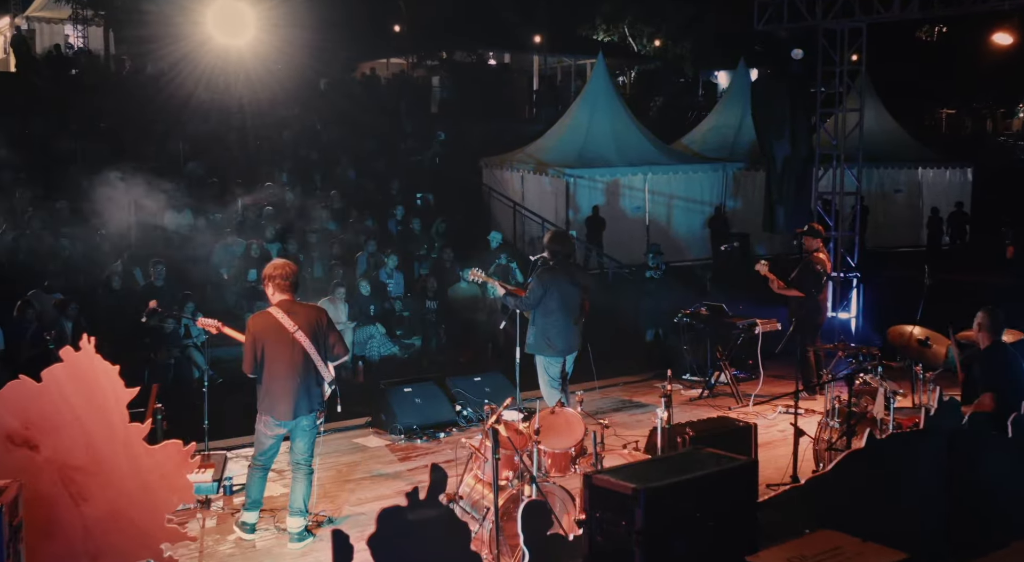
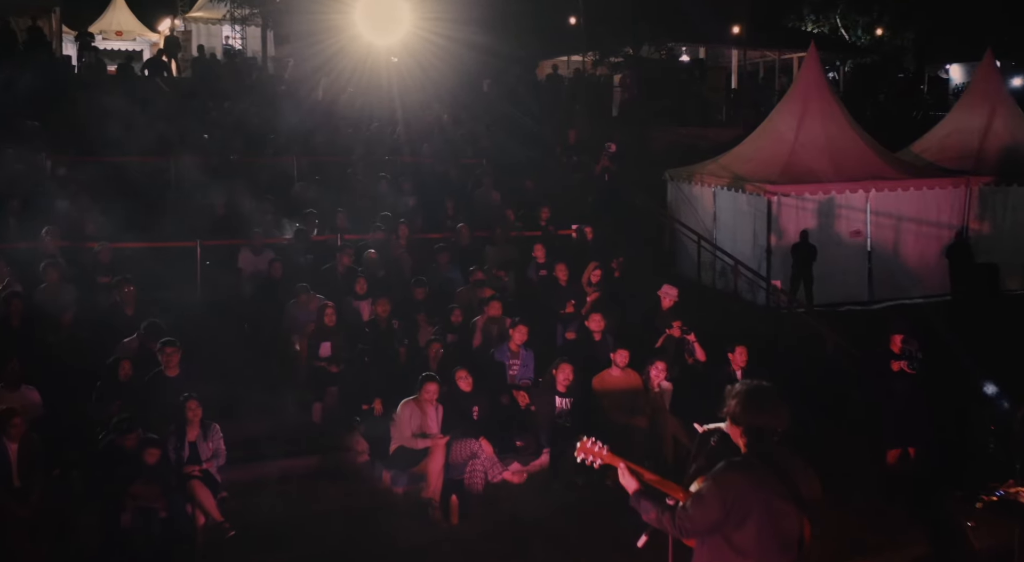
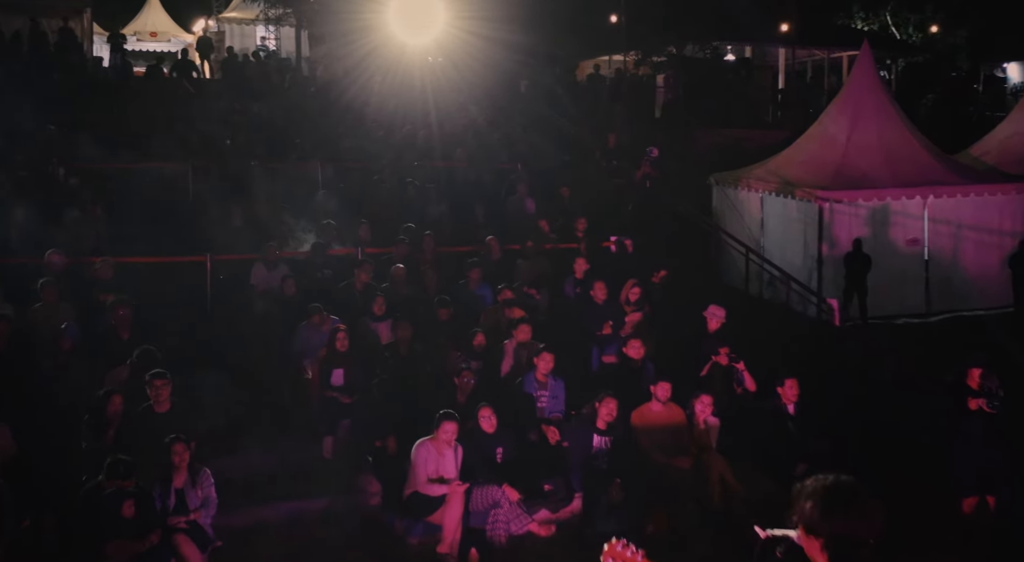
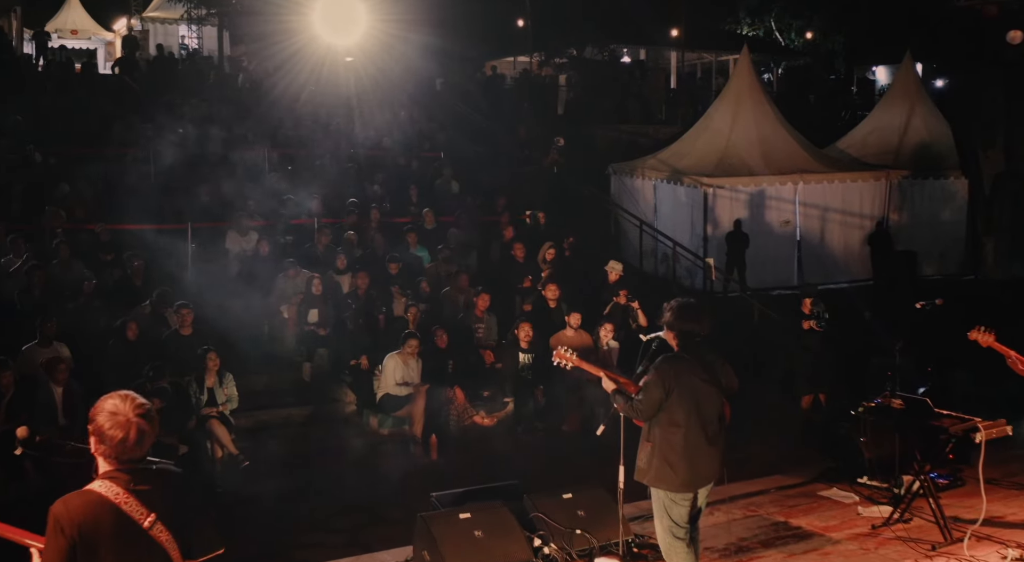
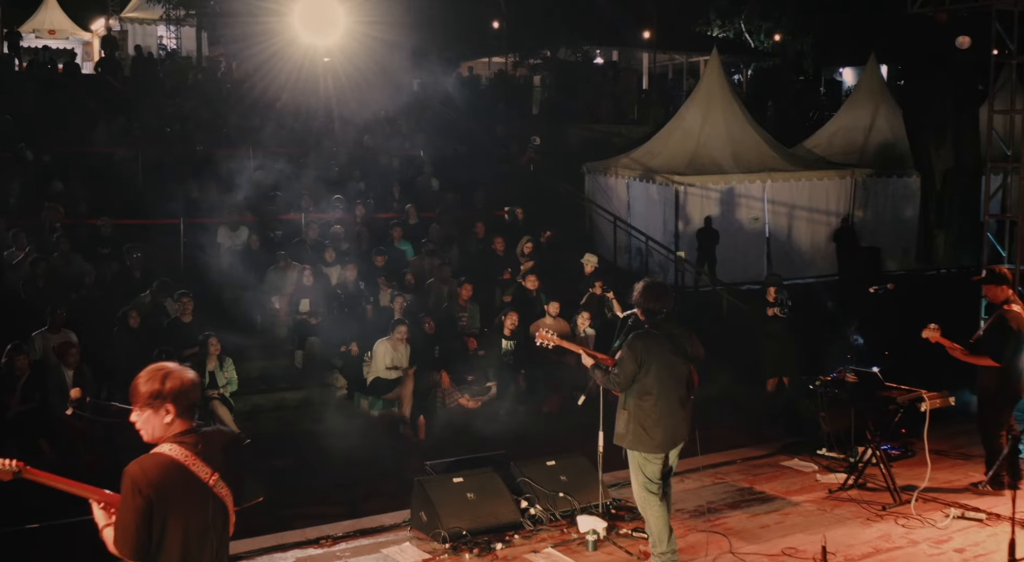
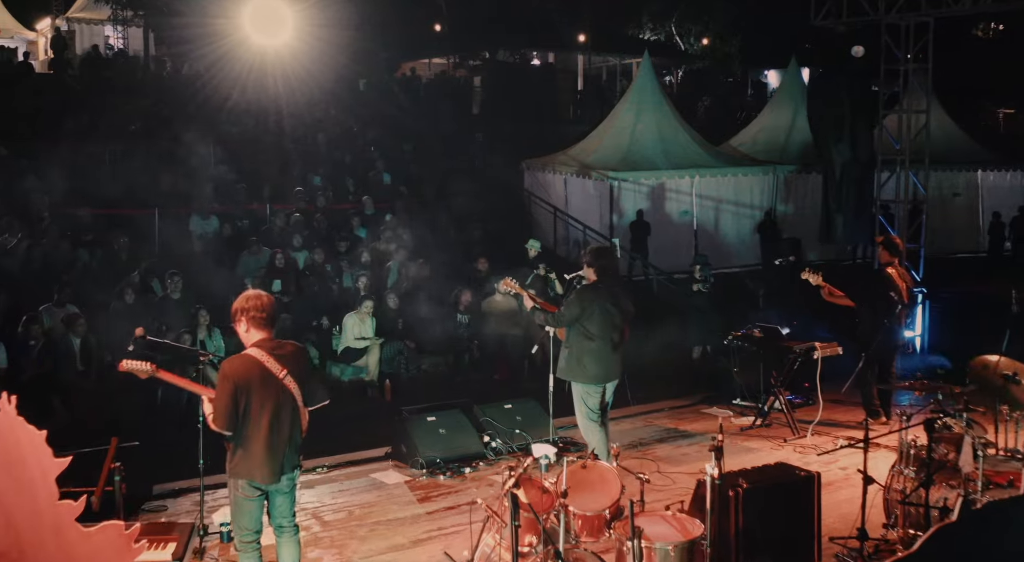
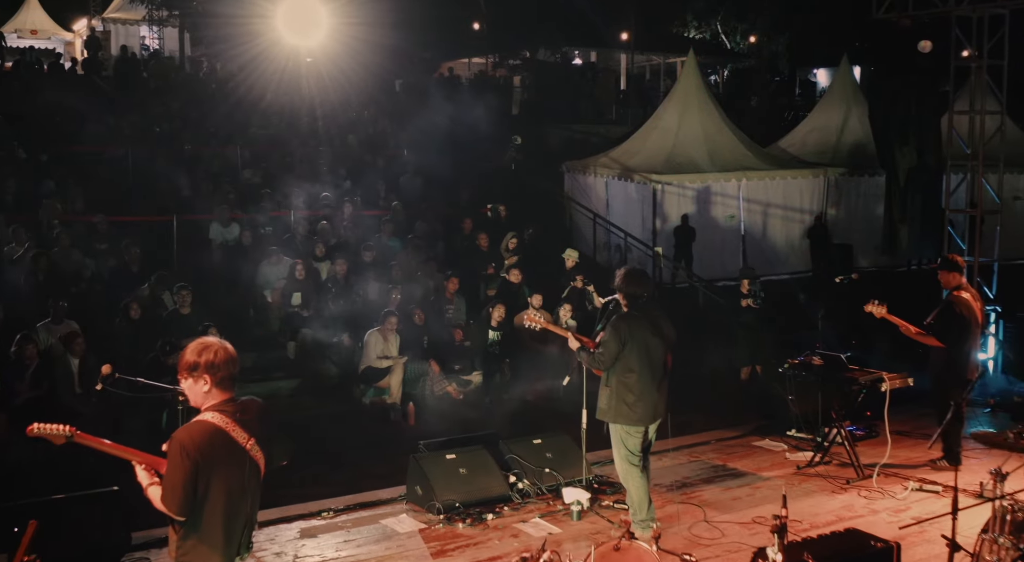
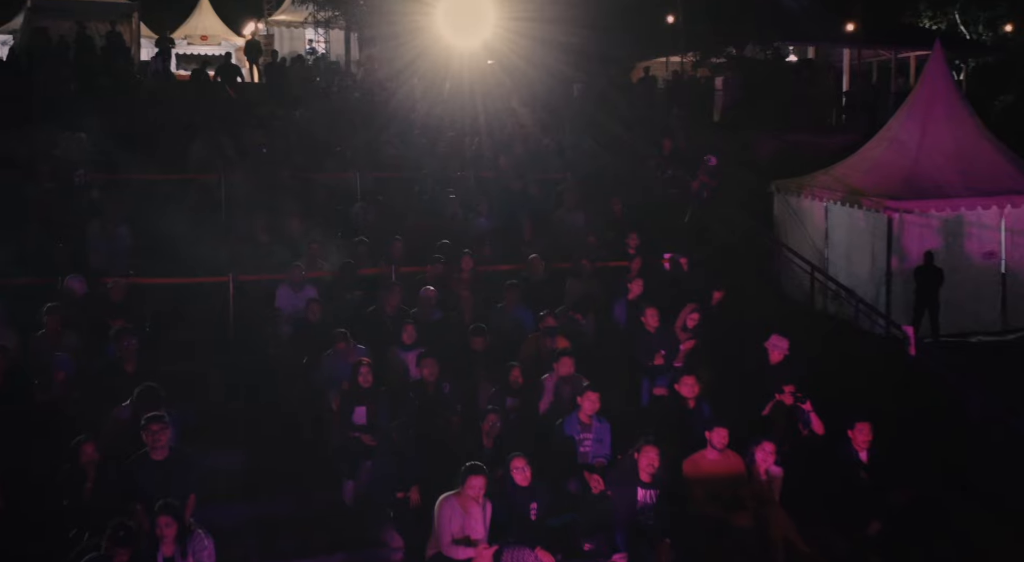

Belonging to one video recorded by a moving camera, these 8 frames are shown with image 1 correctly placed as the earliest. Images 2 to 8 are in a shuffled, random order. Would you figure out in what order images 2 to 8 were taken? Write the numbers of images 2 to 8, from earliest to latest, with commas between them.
6, 7, 5, 4, 2, 3, 8
